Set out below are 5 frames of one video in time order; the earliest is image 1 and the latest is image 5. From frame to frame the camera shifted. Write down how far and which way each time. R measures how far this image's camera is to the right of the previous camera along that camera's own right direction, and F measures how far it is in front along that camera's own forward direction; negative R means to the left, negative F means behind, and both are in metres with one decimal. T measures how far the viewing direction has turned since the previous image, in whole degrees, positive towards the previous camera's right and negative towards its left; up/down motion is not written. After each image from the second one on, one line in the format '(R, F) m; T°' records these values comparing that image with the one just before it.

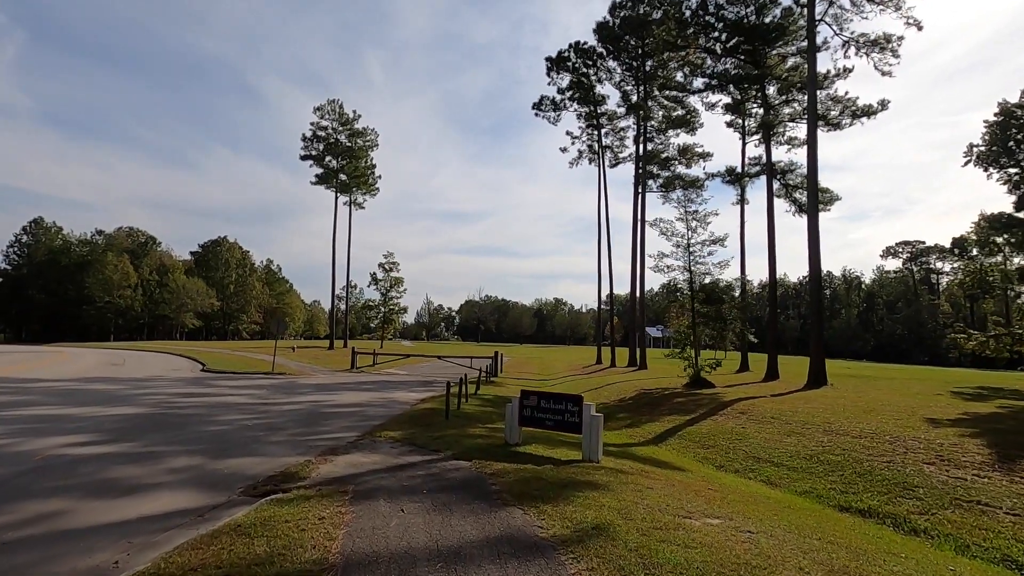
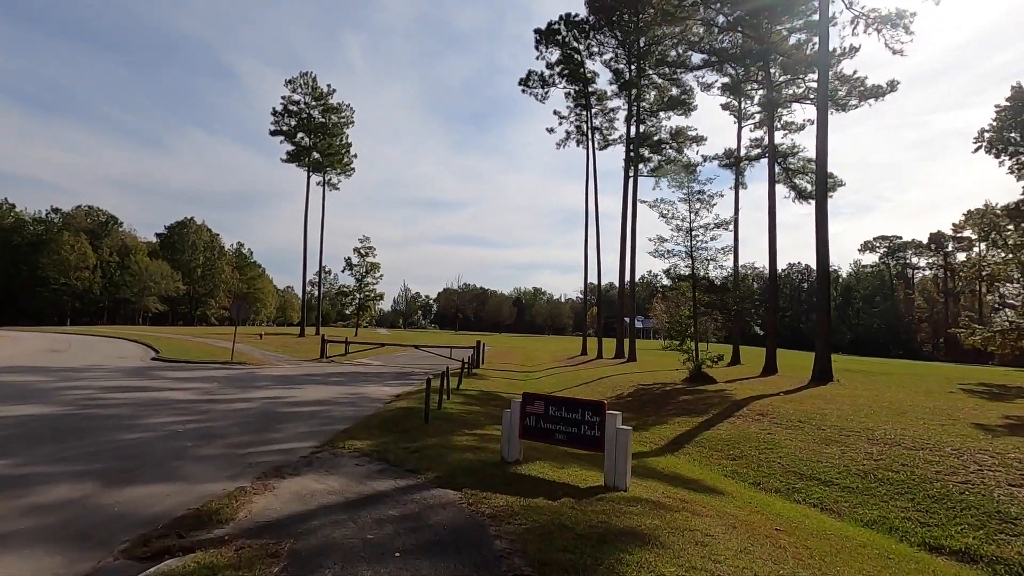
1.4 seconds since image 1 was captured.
(-0.3, +2.1) m; +2°
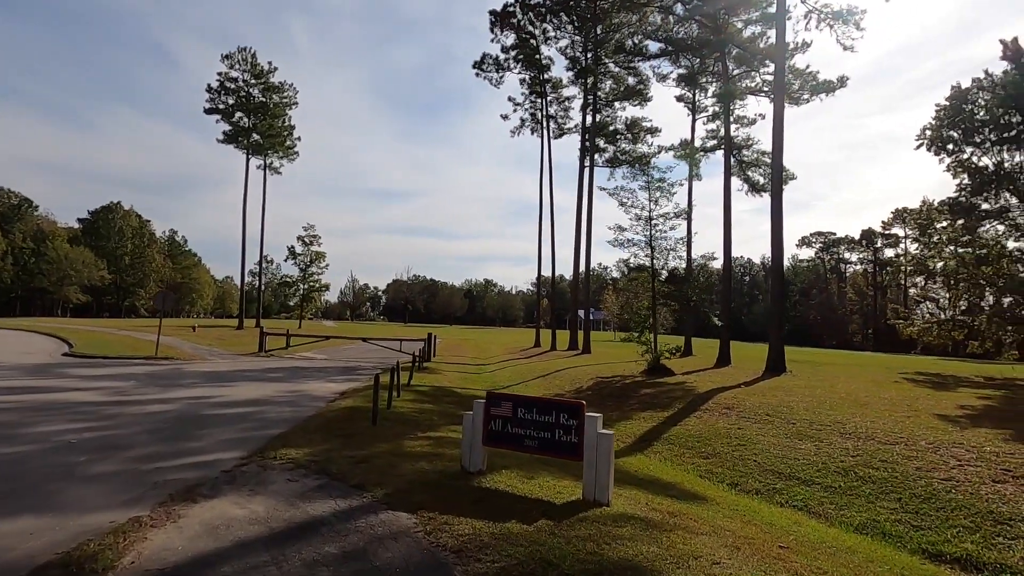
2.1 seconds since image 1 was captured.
(-0.2, +1.0) m; +5°
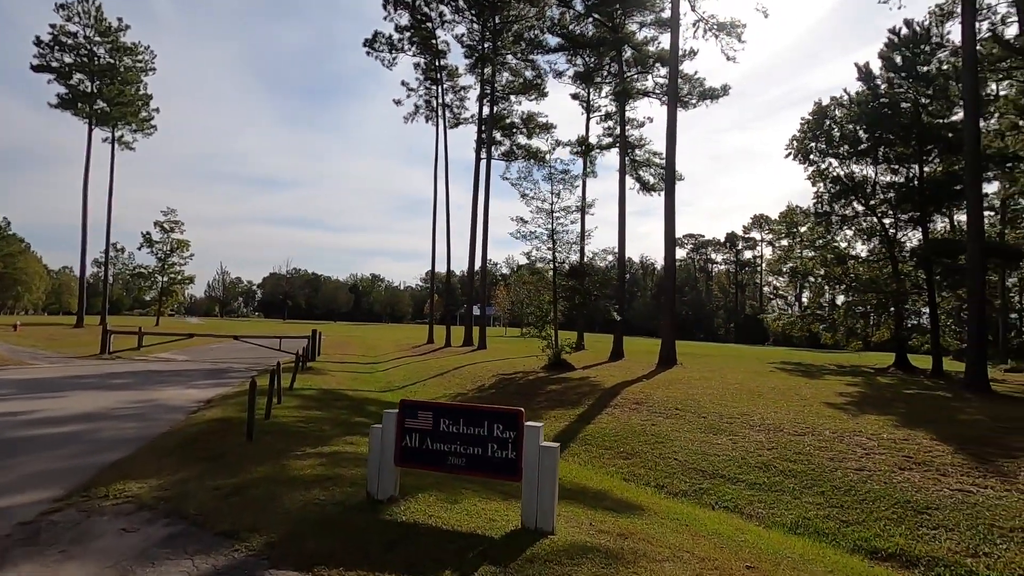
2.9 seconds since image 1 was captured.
(-0.3, +1.1) m; +12°
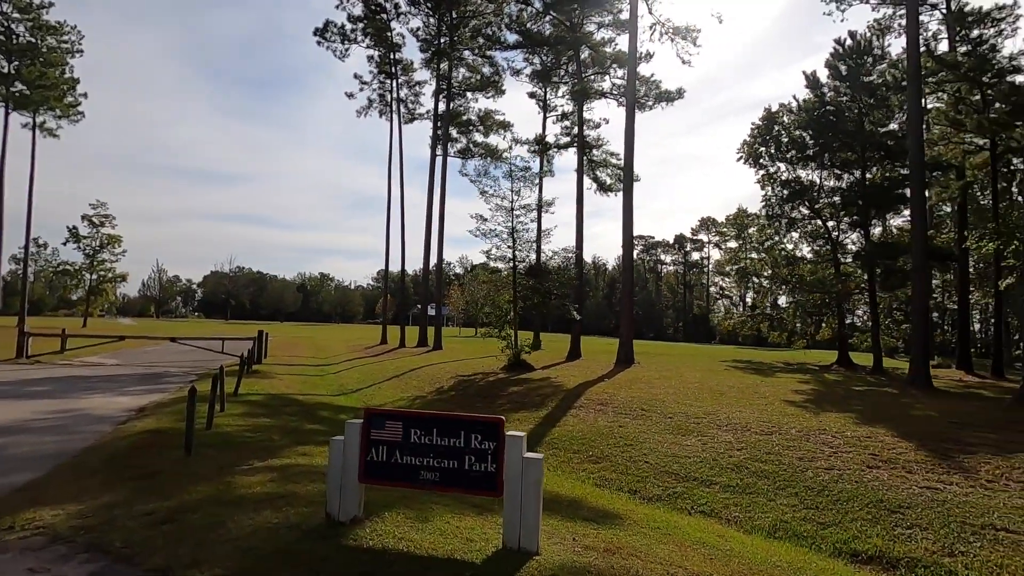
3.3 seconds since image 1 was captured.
(-0.2, +0.4) m; +5°
